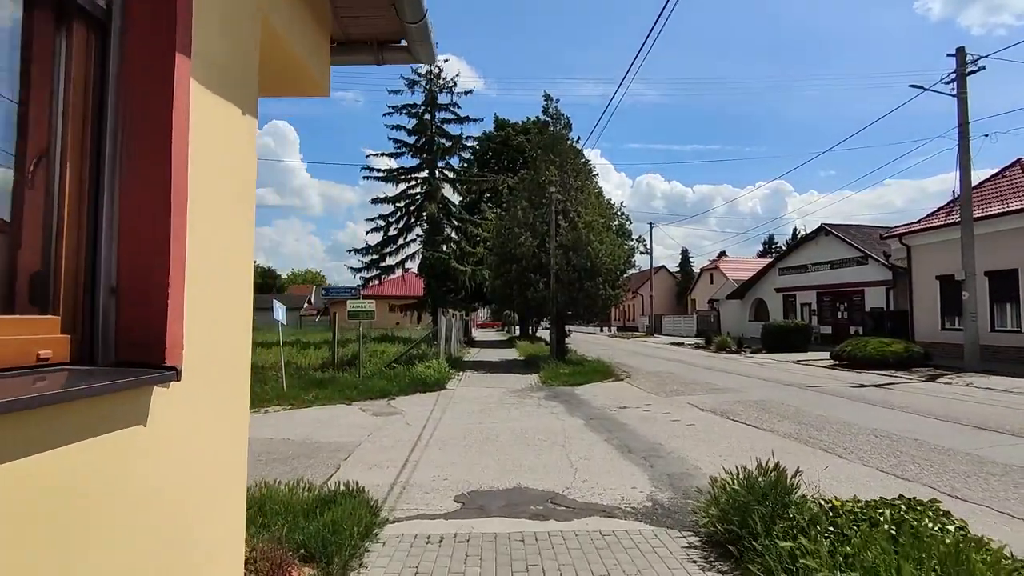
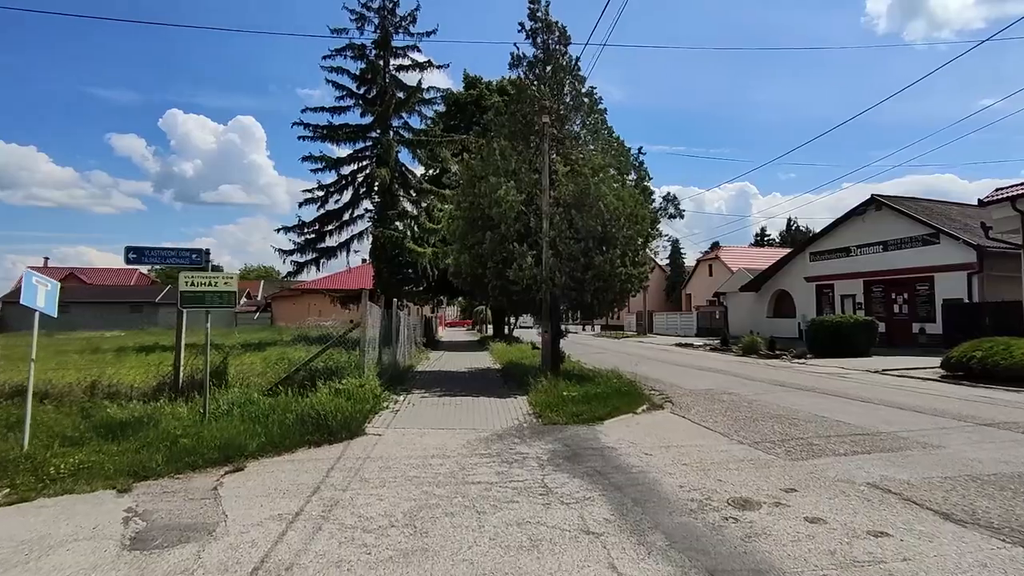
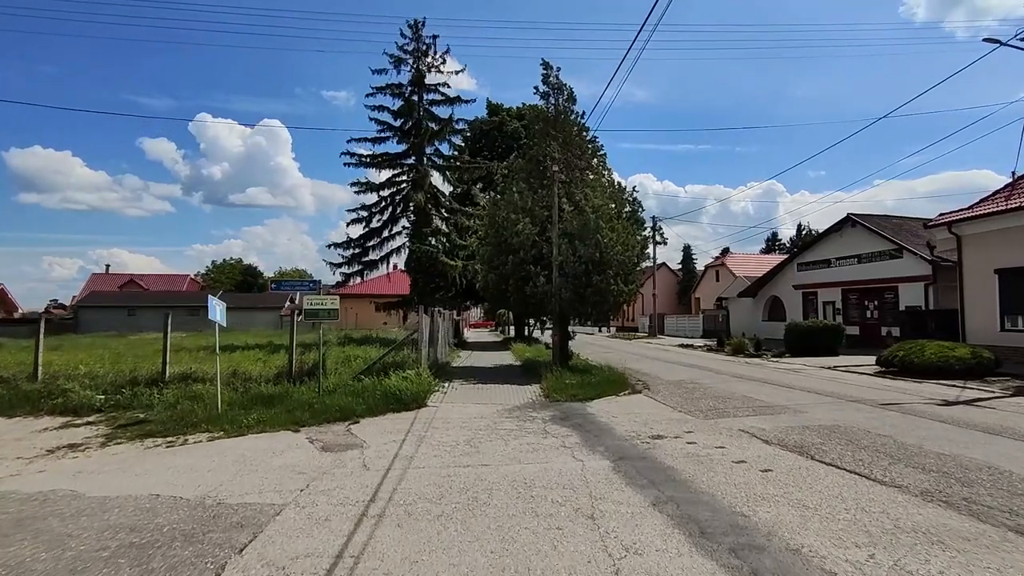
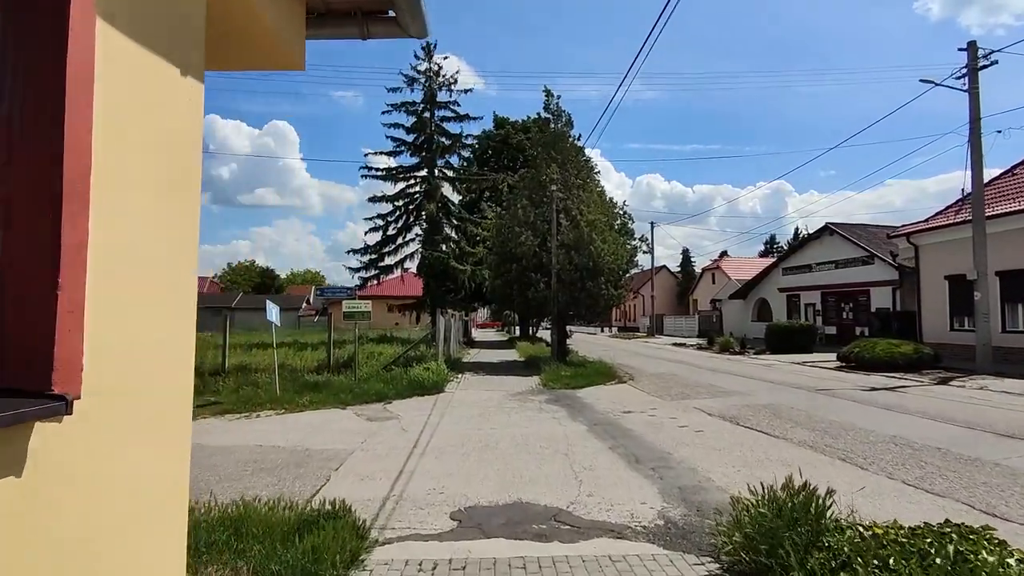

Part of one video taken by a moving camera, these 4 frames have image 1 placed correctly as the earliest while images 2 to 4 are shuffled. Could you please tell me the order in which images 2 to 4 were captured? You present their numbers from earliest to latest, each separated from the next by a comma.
4, 3, 2
